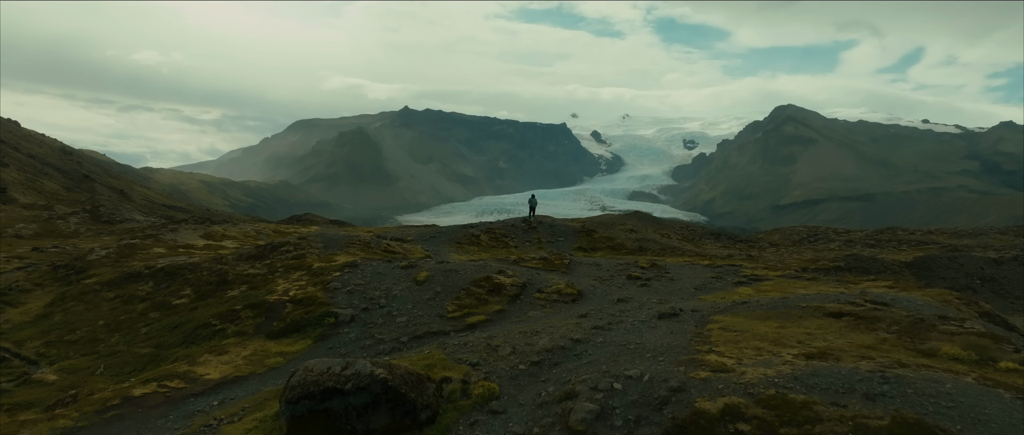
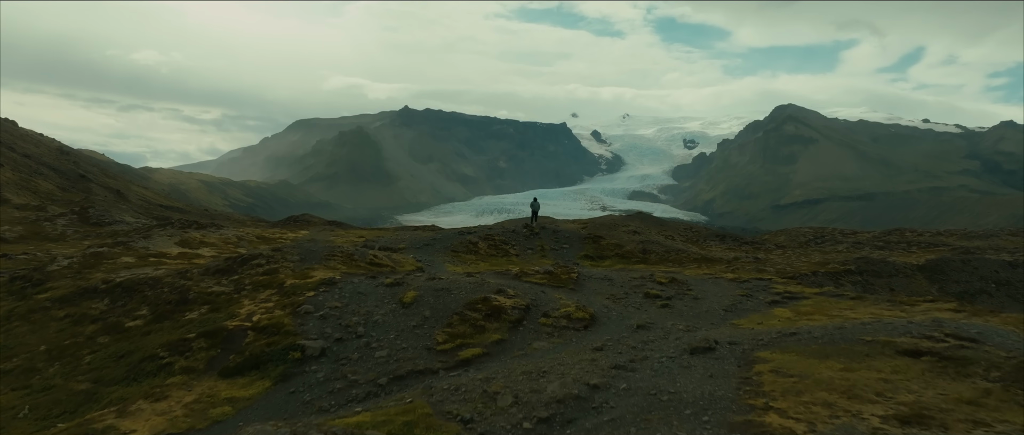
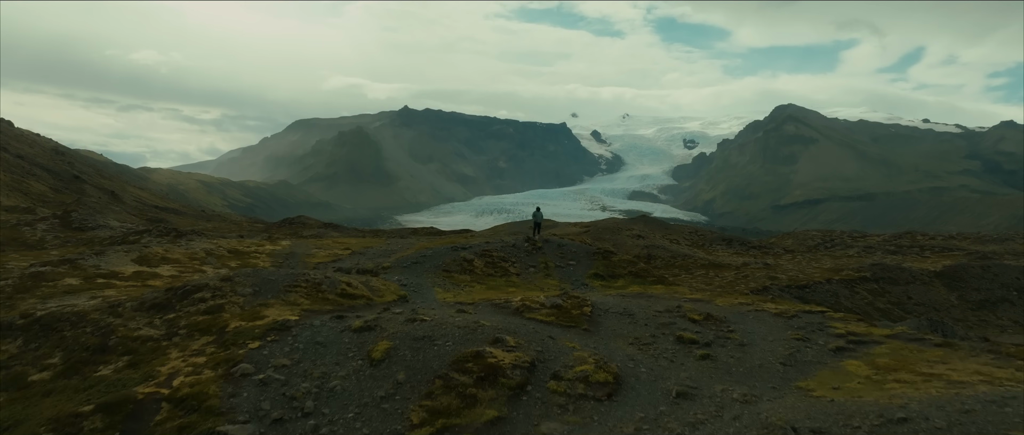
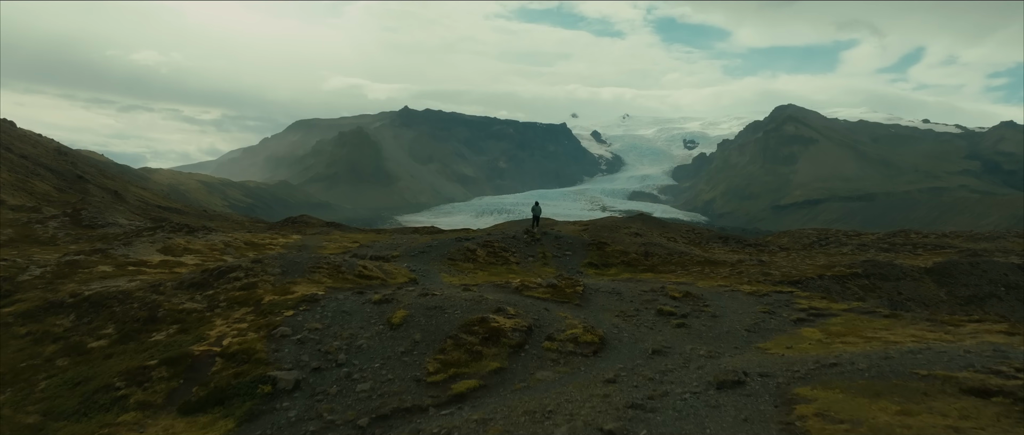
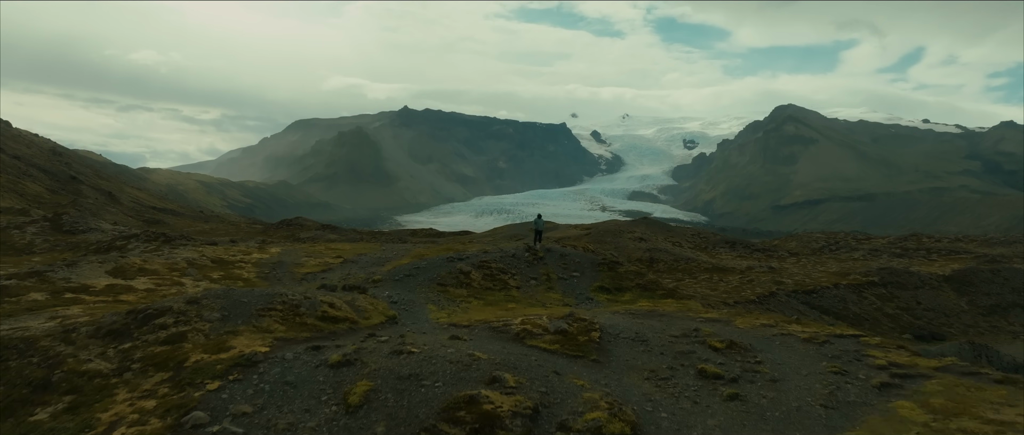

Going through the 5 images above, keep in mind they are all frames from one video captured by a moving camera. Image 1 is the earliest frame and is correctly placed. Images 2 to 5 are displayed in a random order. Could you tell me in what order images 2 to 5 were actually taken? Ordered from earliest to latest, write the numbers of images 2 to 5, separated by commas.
2, 4, 3, 5
